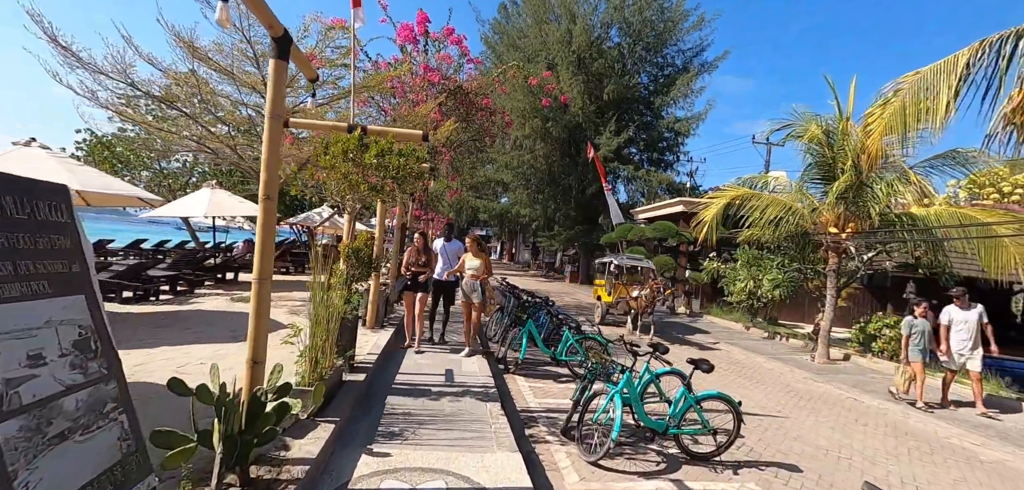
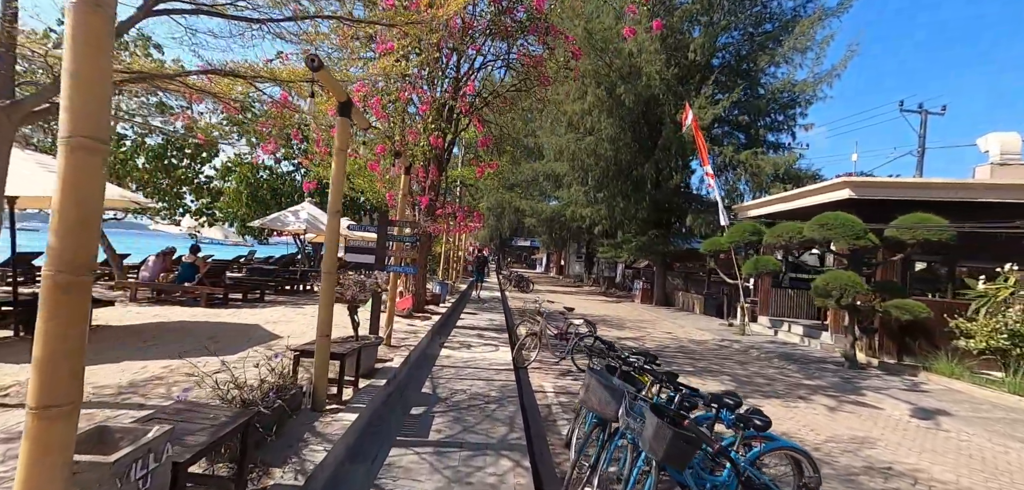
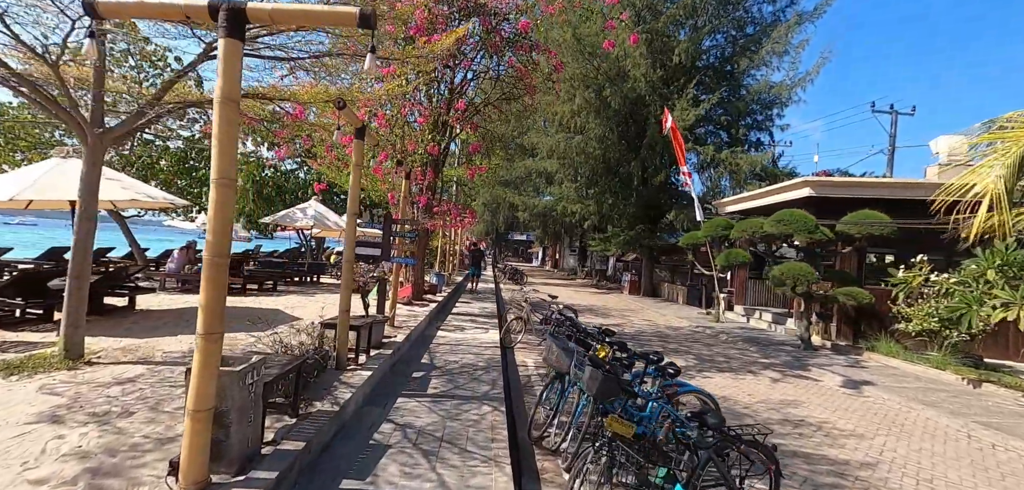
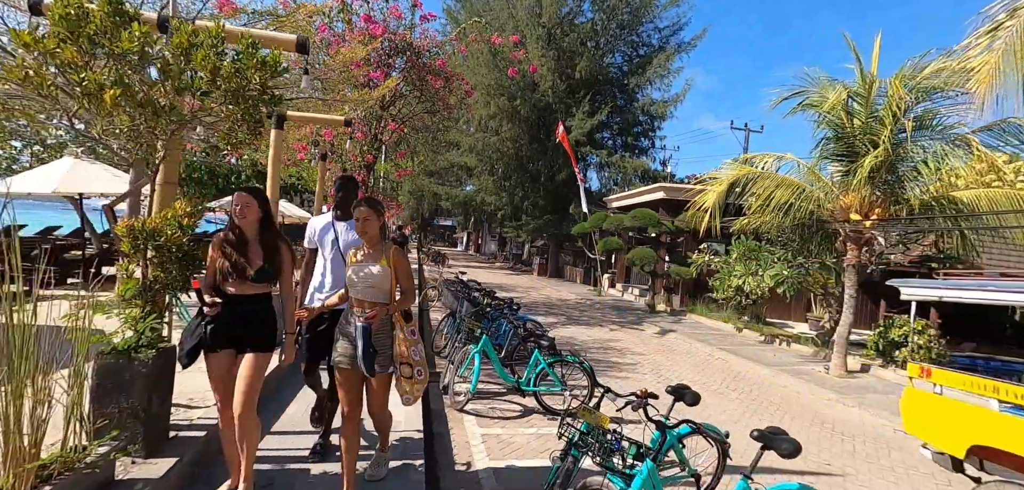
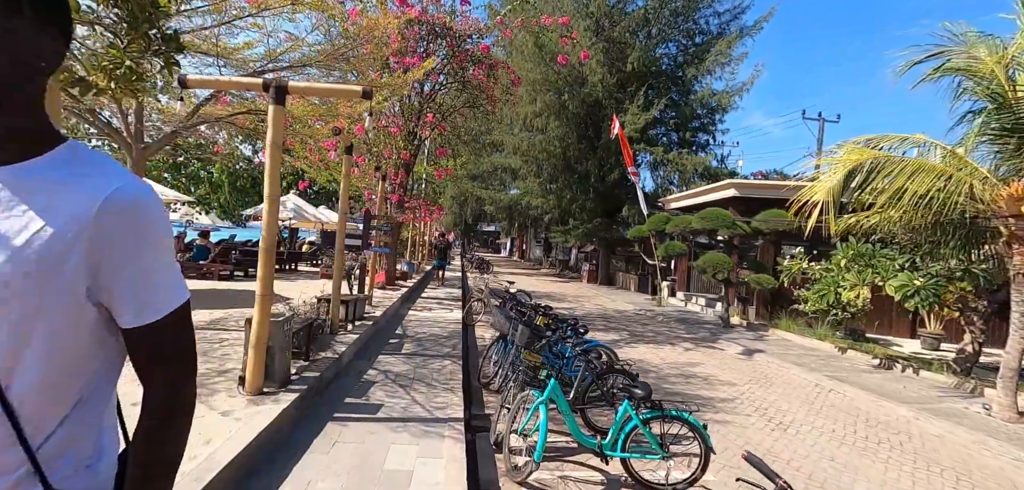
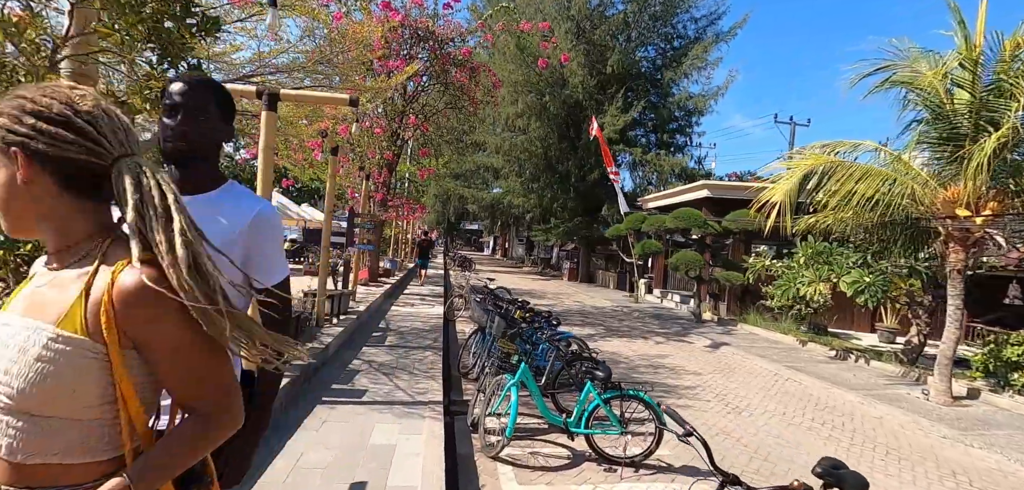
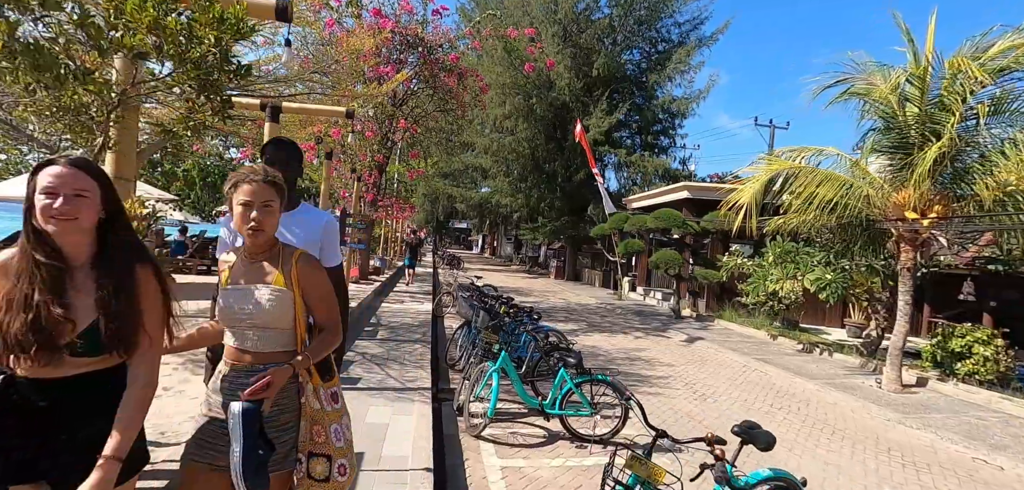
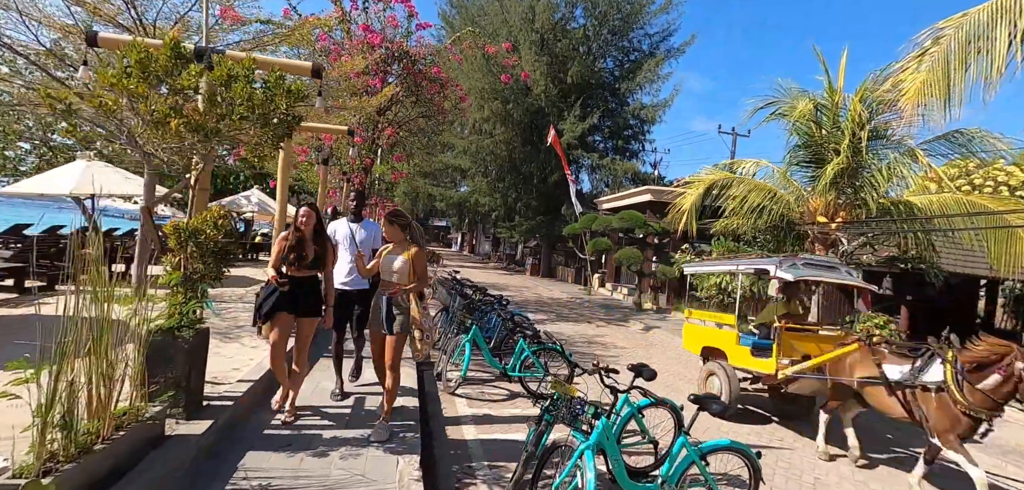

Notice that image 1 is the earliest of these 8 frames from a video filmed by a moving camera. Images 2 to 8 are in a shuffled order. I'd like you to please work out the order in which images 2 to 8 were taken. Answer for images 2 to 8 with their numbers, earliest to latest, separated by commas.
8, 4, 7, 6, 5, 3, 2
